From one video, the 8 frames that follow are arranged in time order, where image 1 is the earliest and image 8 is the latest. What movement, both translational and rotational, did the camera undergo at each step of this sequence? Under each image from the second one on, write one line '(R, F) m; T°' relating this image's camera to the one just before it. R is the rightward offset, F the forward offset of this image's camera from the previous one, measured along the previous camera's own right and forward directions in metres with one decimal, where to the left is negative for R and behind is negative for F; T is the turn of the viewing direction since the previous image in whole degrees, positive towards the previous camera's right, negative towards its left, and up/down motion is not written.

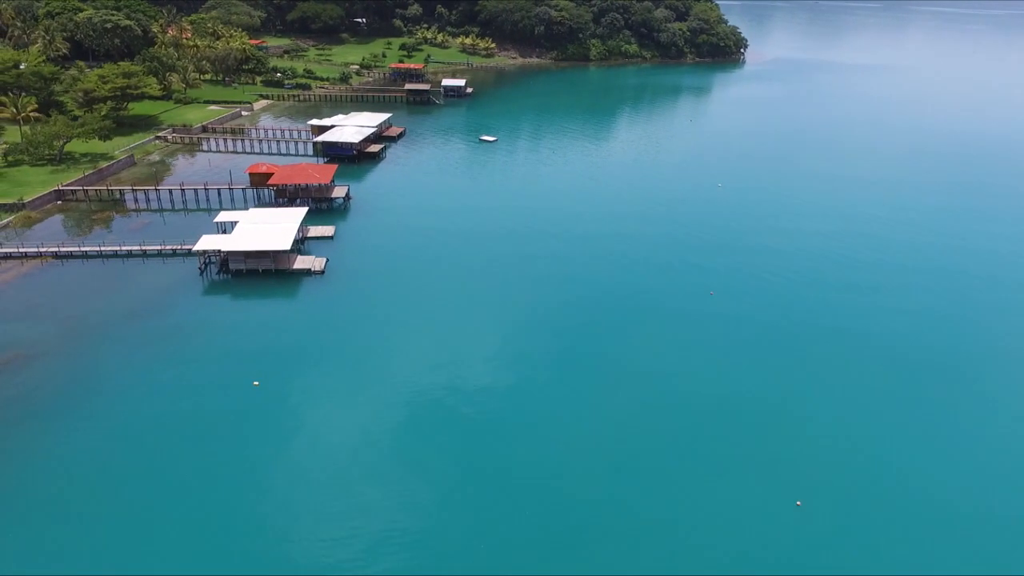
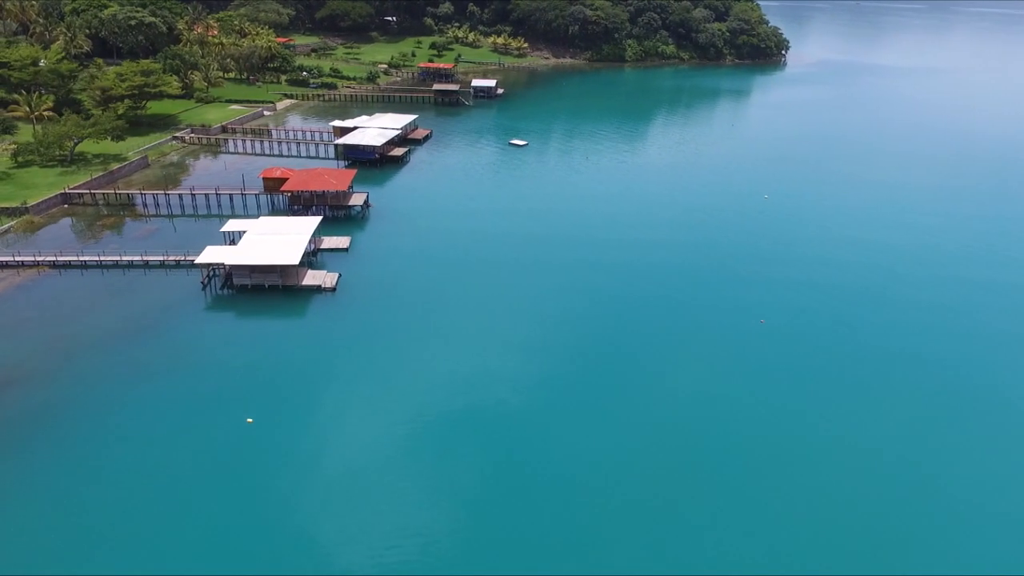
(-0.1, +3.9) m; -2°
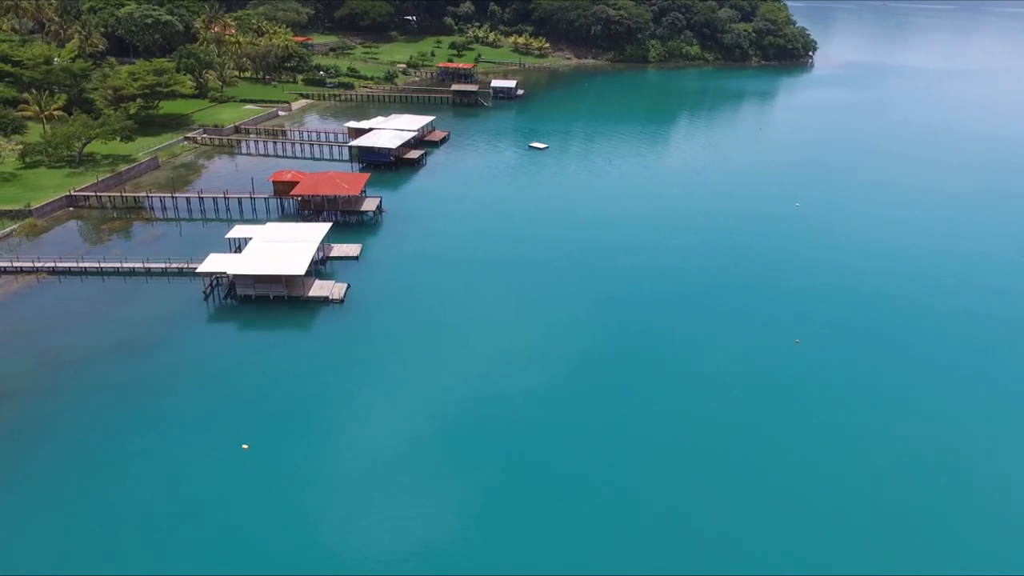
(0.0, +2.3) m; -2°
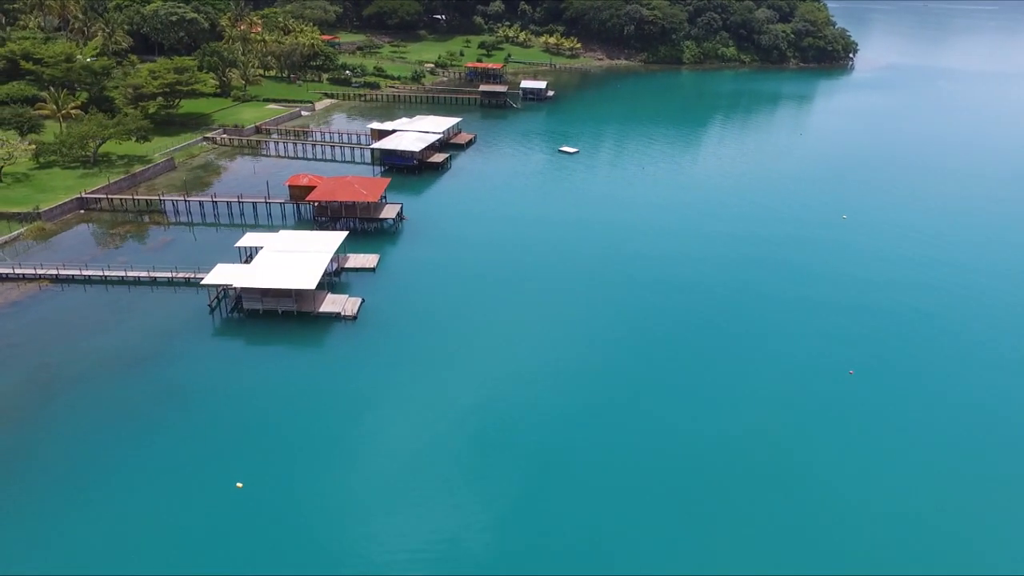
(-0.1, +2.9) m; -2°
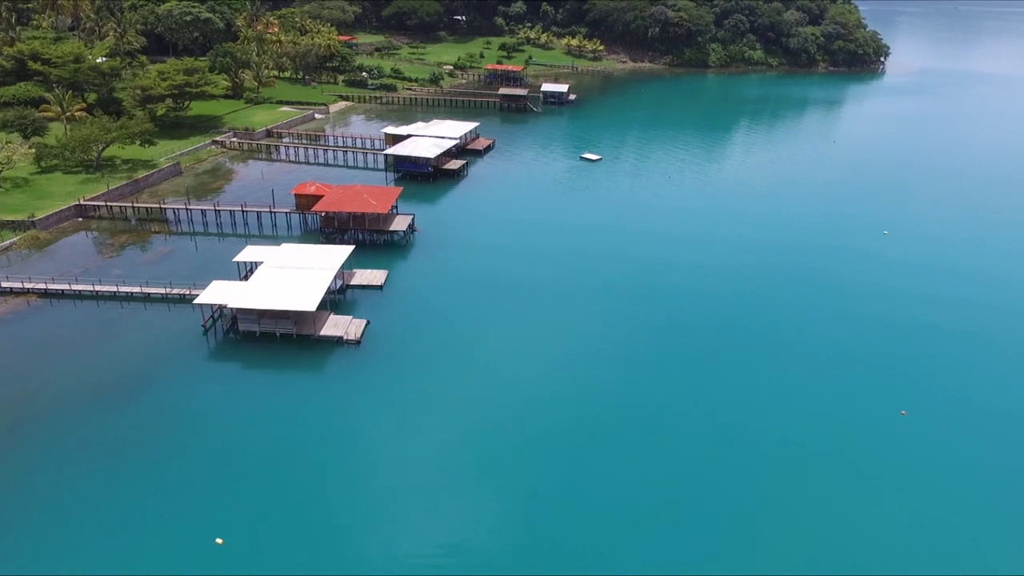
(0.0, +2.8) m; -2°
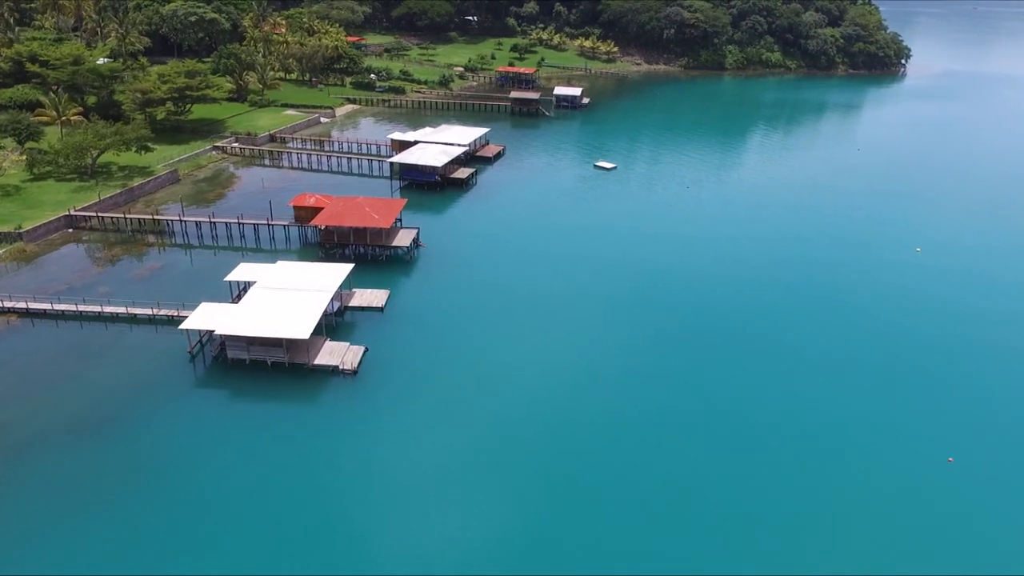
(0.0, +2.3) m; -1°
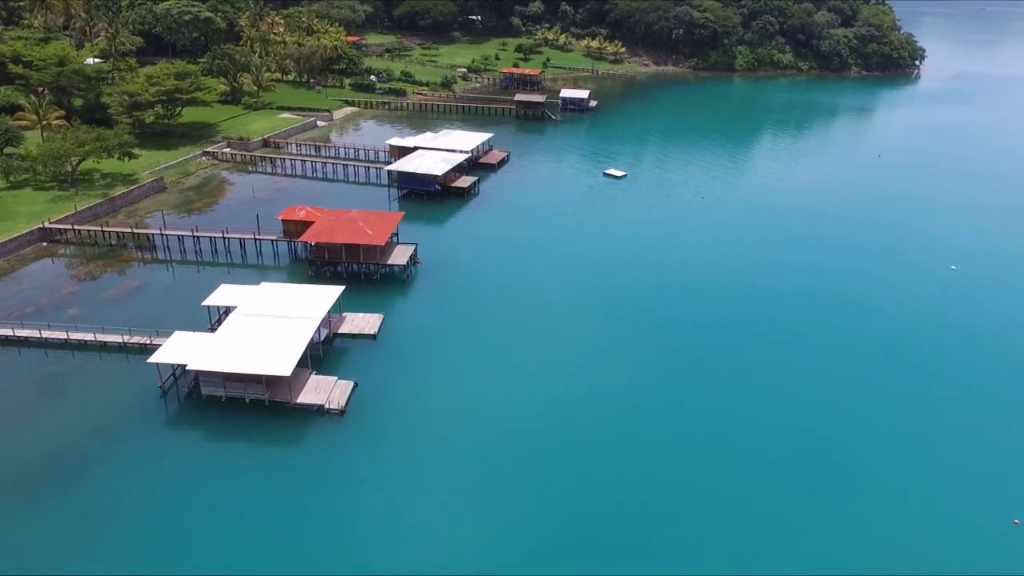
(-0.1, +2.8) m; 0°
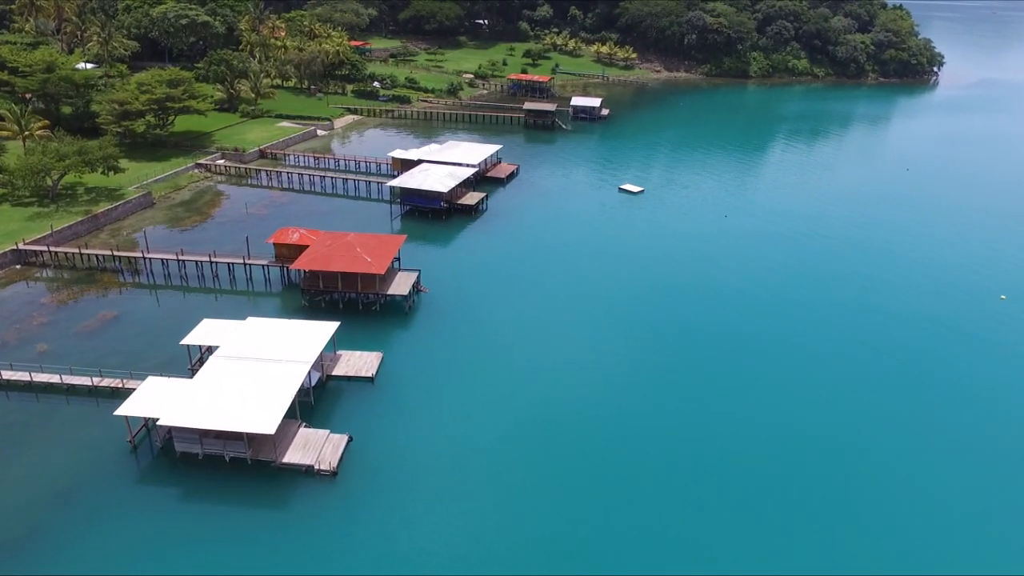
(-0.4, +3.0) m; 0°
